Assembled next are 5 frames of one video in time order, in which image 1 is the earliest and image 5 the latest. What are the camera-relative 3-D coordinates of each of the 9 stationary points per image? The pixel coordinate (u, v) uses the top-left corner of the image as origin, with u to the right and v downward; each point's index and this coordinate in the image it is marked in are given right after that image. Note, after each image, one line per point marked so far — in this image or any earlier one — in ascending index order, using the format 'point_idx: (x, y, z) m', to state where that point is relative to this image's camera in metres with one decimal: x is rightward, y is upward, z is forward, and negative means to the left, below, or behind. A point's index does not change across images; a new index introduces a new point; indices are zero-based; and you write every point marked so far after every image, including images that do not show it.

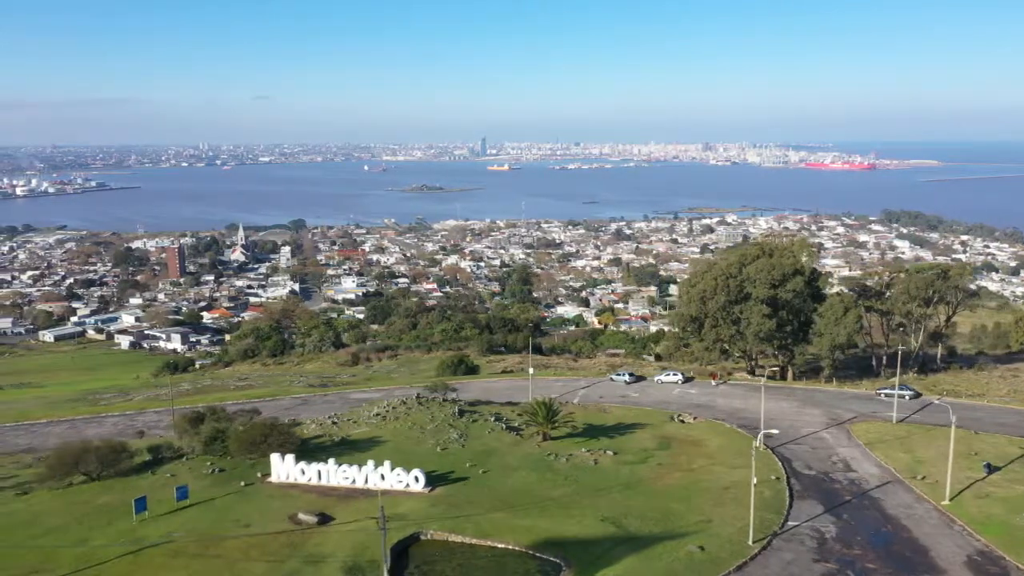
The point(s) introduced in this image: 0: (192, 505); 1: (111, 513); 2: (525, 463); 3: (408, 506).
0: (-6.3, -4.3, +16.6) m
1: (-7.8, -4.4, +16.6) m
2: (+0.3, -4.1, +19.9) m
3: (-2.0, -4.2, +16.4) m
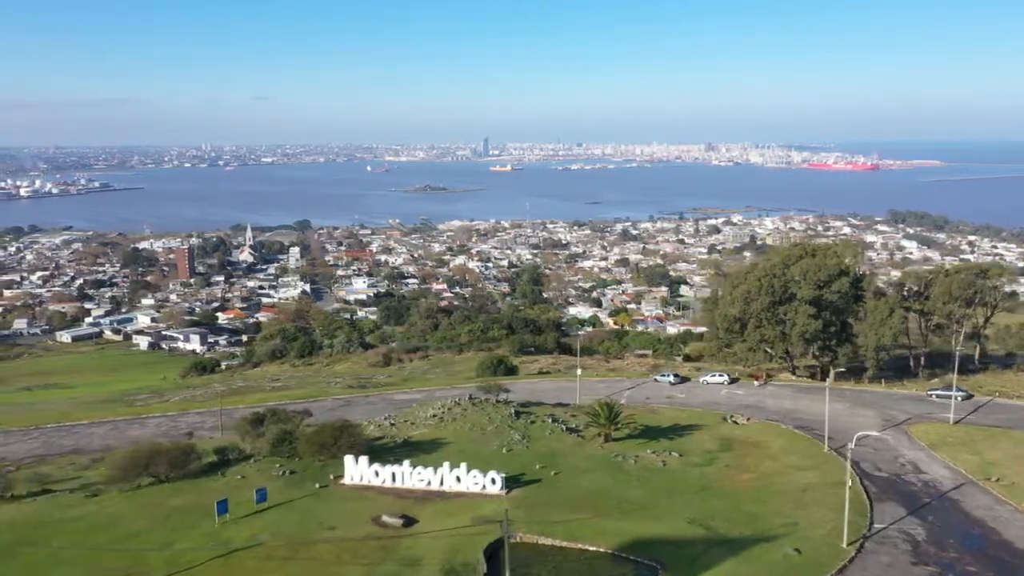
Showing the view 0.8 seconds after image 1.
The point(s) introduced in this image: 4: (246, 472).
0: (-4.7, -4.3, +16.5) m
1: (-6.2, -4.4, +16.5) m
2: (+1.9, -4.1, +19.8) m
3: (-0.4, -4.2, +16.3) m
4: (-5.9, -4.1, +18.8) m
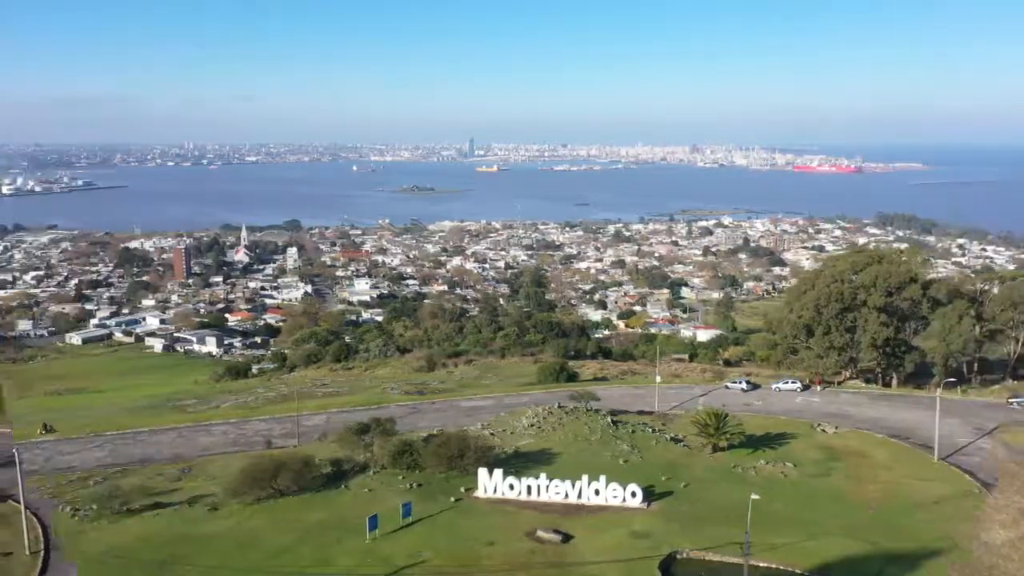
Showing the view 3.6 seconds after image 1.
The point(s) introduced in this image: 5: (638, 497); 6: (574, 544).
0: (-1.8, -4.5, +16.2) m
1: (-3.3, -4.6, +16.2) m
2: (+4.7, -4.3, +19.6) m
3: (+2.5, -4.5, +16.1) m
4: (-3.1, -4.3, +18.5) m
5: (+2.5, -4.2, +17.0) m
6: (+1.1, -4.6, +15.2) m
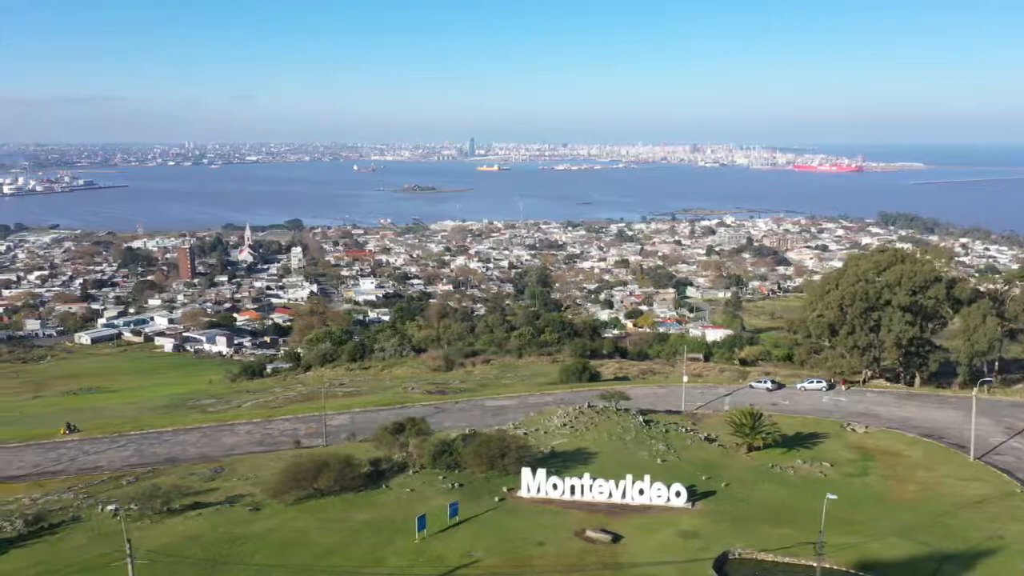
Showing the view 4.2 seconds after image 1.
0: (-0.9, -4.5, +16.2) m
1: (-2.4, -4.6, +16.2) m
2: (+5.6, -4.3, +19.6) m
3: (+3.4, -4.4, +16.0) m
4: (-2.2, -4.3, +18.5) m
5: (+3.4, -4.2, +16.9) m
6: (+2.0, -4.6, +15.2) m
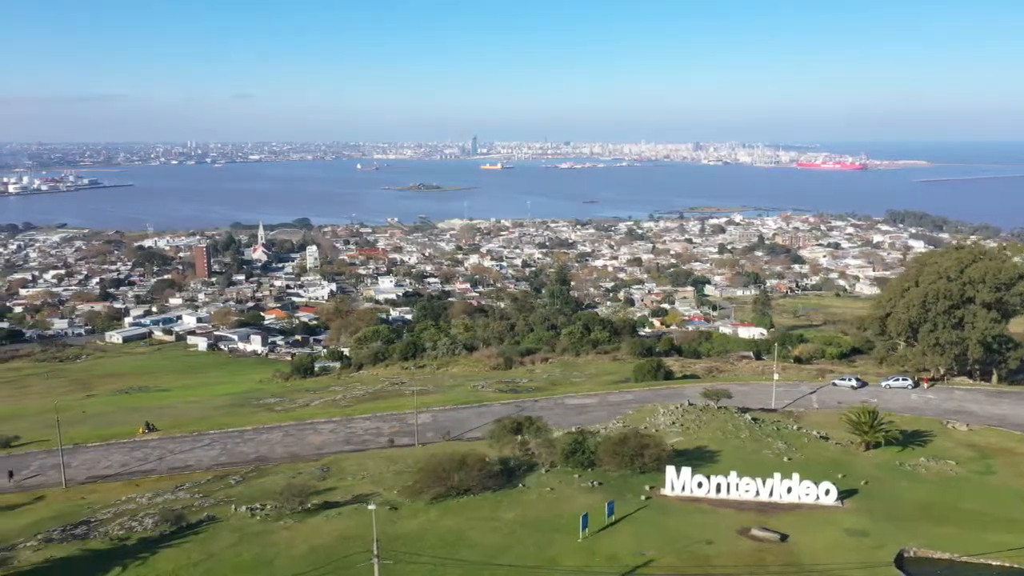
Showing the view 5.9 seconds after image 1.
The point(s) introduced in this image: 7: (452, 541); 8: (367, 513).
0: (+2.0, -4.4, +16.0) m
1: (+0.6, -4.5, +16.0) m
2: (+8.6, -4.2, +19.5) m
3: (+6.3, -4.4, +15.9) m
4: (+0.8, -4.2, +18.3) m
5: (+6.4, -4.1, +16.8) m
6: (+5.0, -4.5, +15.0) m
7: (-1.1, -4.7, +15.6) m
8: (-3.0, -4.7, +17.6) m
